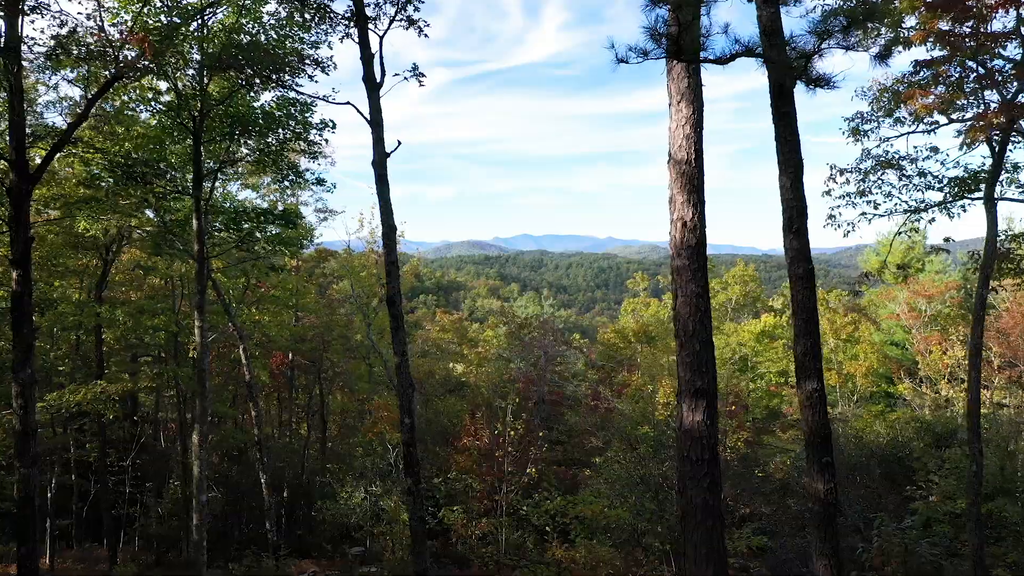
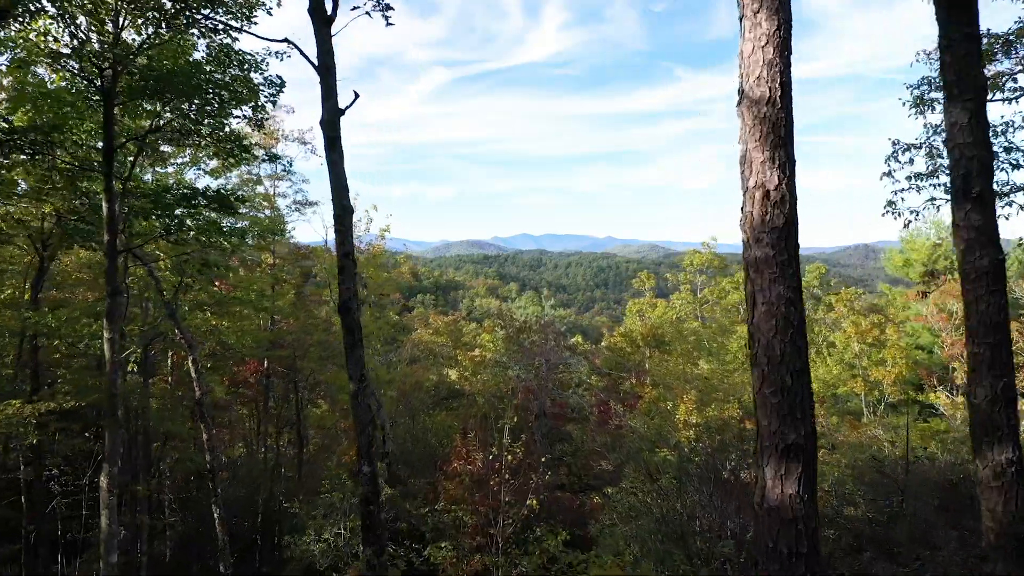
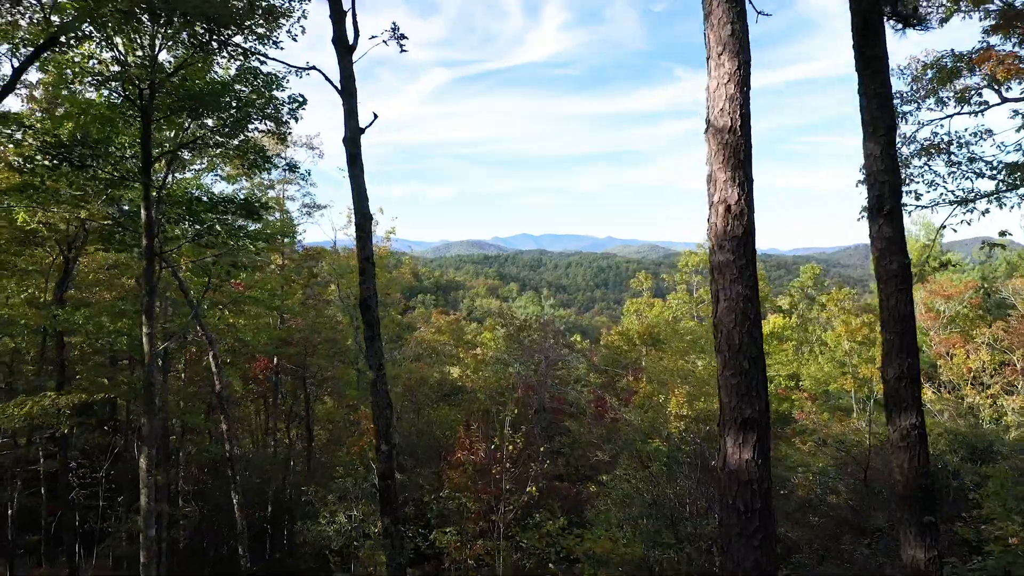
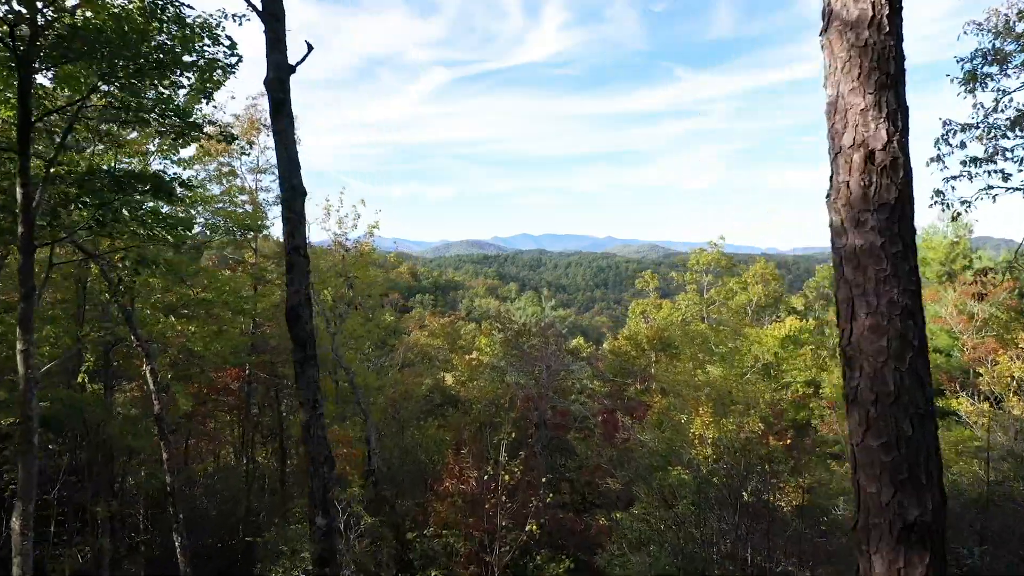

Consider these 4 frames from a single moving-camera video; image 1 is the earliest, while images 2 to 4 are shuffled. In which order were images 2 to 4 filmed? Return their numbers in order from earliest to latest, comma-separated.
3, 2, 4
